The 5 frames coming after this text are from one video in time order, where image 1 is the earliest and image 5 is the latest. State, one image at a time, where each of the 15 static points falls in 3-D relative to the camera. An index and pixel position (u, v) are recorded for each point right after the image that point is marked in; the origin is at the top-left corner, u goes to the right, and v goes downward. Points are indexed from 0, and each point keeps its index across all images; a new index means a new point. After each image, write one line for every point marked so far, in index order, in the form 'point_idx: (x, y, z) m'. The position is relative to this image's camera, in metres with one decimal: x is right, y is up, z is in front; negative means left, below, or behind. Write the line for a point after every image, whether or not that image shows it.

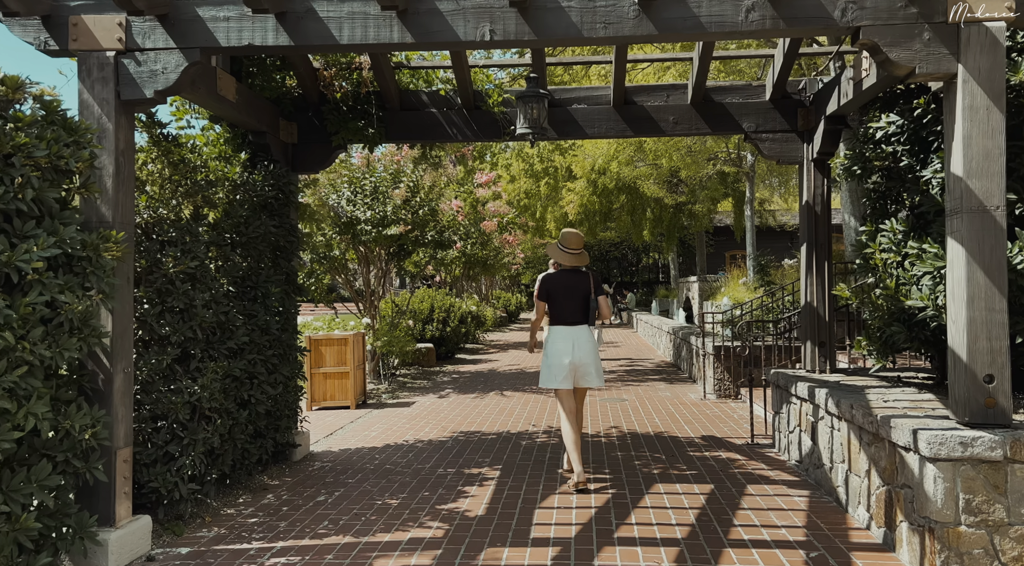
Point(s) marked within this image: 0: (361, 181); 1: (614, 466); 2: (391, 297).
0: (-2.0, +1.4, +11.2) m
1: (+0.8, -1.4, +6.3) m
2: (-2.0, -0.2, +13.6) m
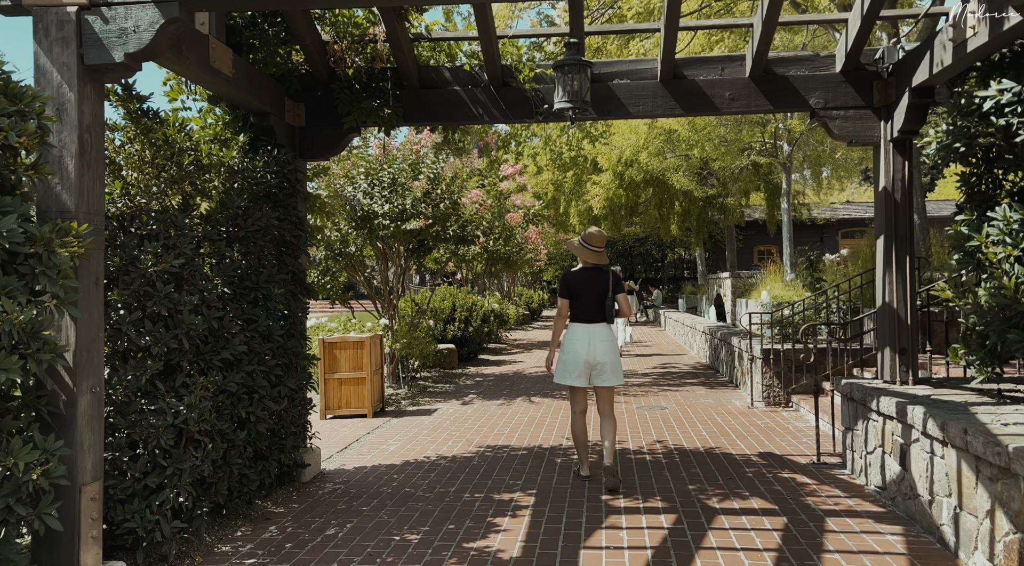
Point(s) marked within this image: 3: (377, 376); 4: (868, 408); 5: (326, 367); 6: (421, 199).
0: (-1.7, +1.4, +10.5) m
1: (+1.0, -1.4, +5.5) m
2: (-1.6, -0.2, +12.9) m
3: (-1.5, -1.0, +9.3) m
4: (+2.3, -0.8, +5.5) m
5: (-2.0, -0.9, +8.9) m
6: (-1.2, +1.1, +10.5) m
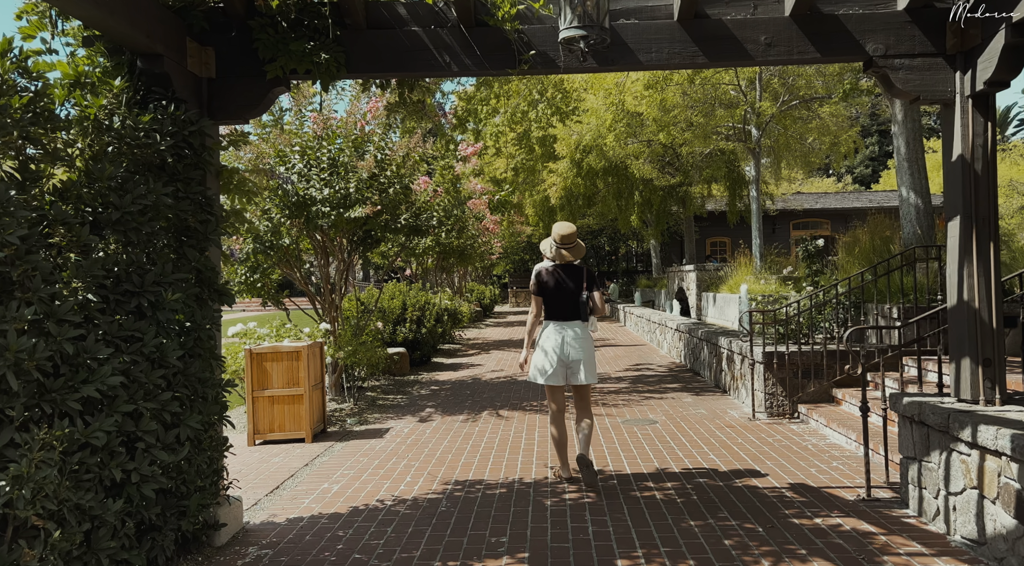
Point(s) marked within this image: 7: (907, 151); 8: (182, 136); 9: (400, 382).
0: (-2.1, +1.4, +9.0) m
1: (+0.9, -1.4, +4.2) m
2: (-2.1, -0.2, +11.4) m
3: (-1.8, -1.0, +7.8) m
4: (+2.3, -0.8, +4.3) m
5: (-2.3, -0.9, +7.4) m
6: (-1.6, +1.1, +9.1) m
7: (+4.6, +1.5, +9.7) m
8: (-1.6, +0.7, +4.2) m
9: (-1.5, -1.3, +11.3) m
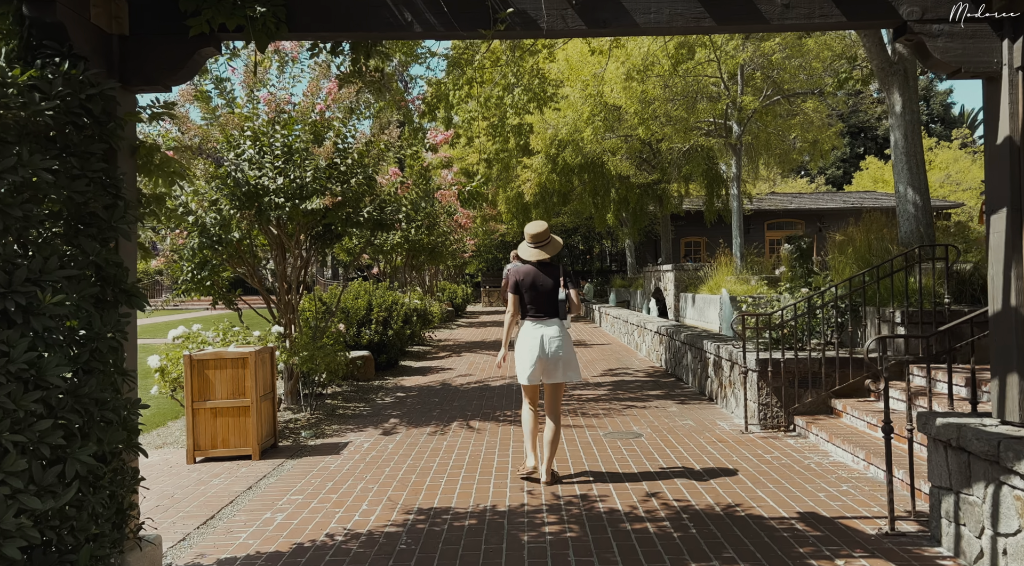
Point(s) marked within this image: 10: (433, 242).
0: (-2.4, +1.4, +8.2) m
1: (+0.8, -1.4, +3.6) m
2: (-2.5, -0.1, +10.6) m
3: (-2.1, -1.0, +7.1) m
4: (+2.1, -0.8, +3.6) m
5: (-2.5, -0.9, +6.6) m
6: (-1.8, +1.1, +8.3) m
7: (+4.3, +1.5, +9.1) m
8: (-1.7, +0.7, +3.4) m
9: (-1.9, -1.3, +10.5) m
10: (-1.5, +0.8, +16.0) m
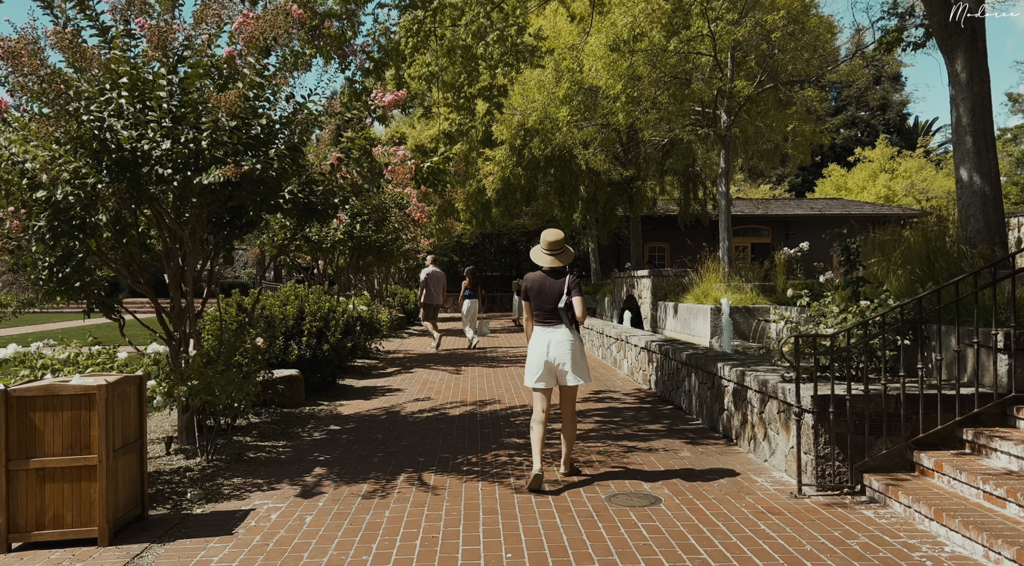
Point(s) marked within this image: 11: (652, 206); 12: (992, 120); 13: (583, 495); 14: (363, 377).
0: (-2.6, +1.4, +6.0) m
1: (+0.8, -1.4, +1.5) m
2: (-2.8, -0.2, +8.4) m
3: (-2.2, -1.0, +4.9) m
4: (+2.1, -0.8, +1.7) m
5: (-2.7, -0.9, +4.4) m
6: (-2.1, +1.1, +6.1) m
7: (+4.0, +1.4, +7.3) m
8: (-1.7, +0.7, +1.2) m
9: (-2.2, -1.3, +8.3) m
10: (-2.2, +0.7, +13.8) m
11: (+3.3, +1.8, +19.7) m
12: (+4.2, +1.4, +7.3) m
13: (+0.5, -1.4, +5.4) m
14: (-2.1, -1.3, +11.9) m
